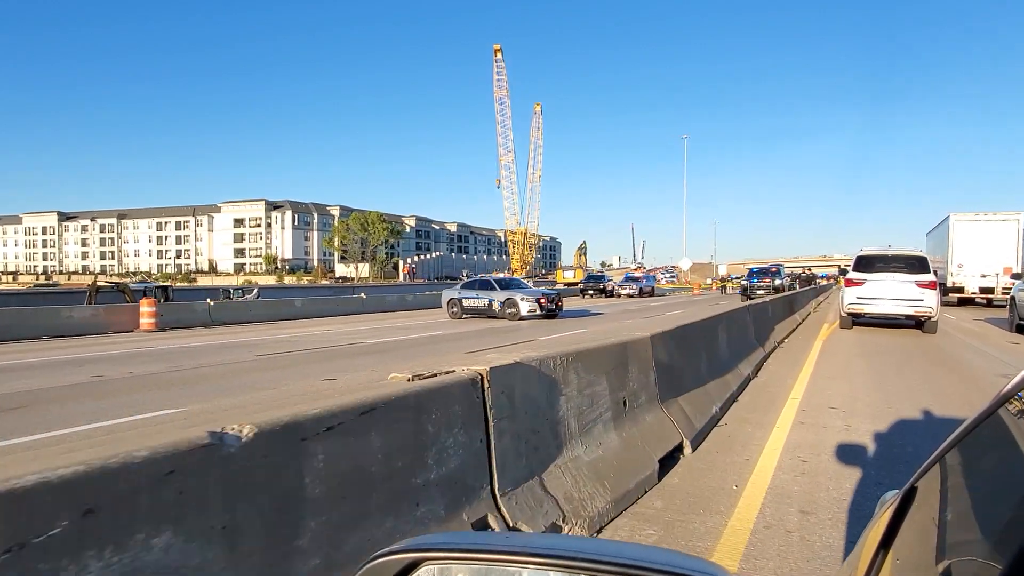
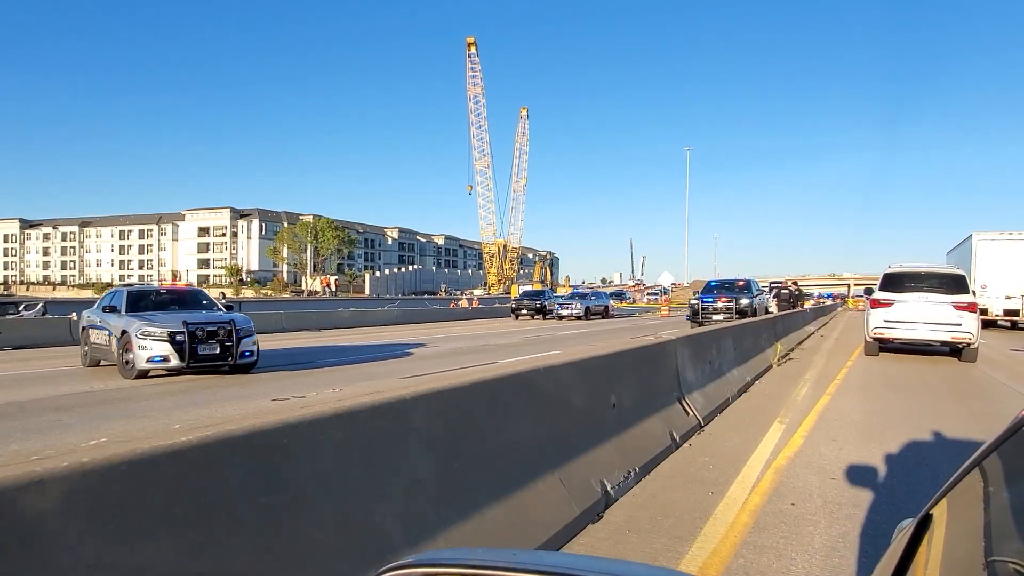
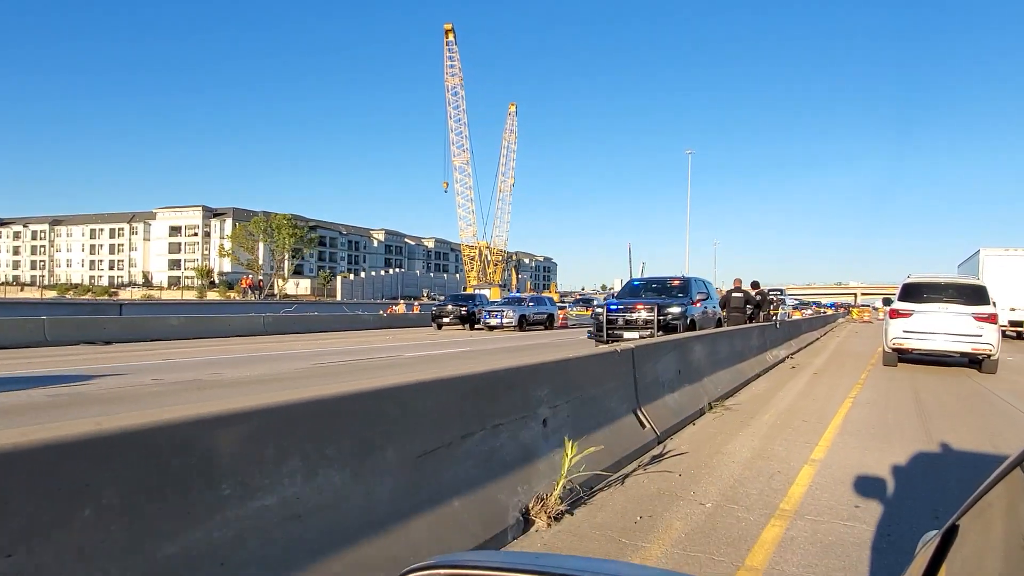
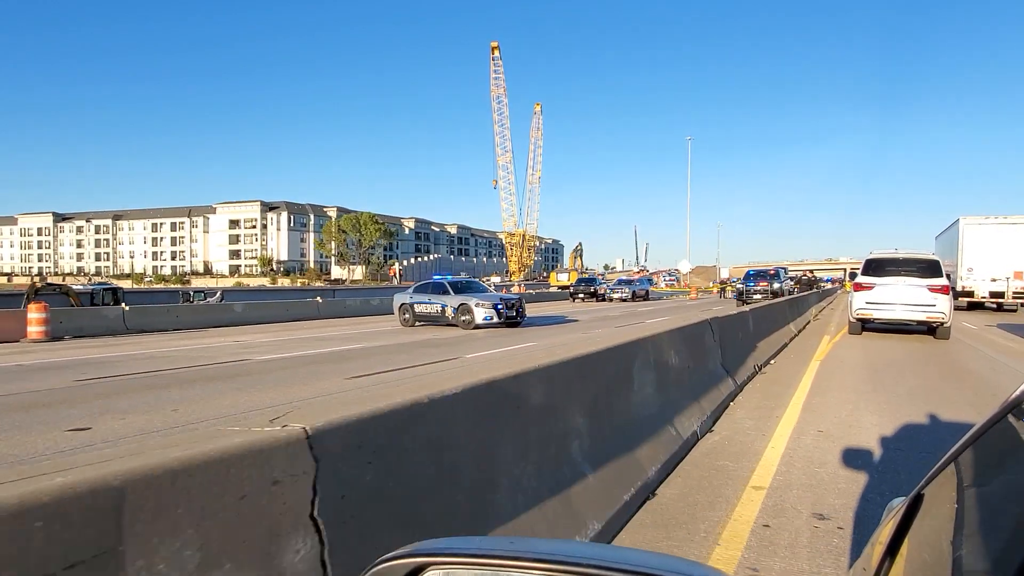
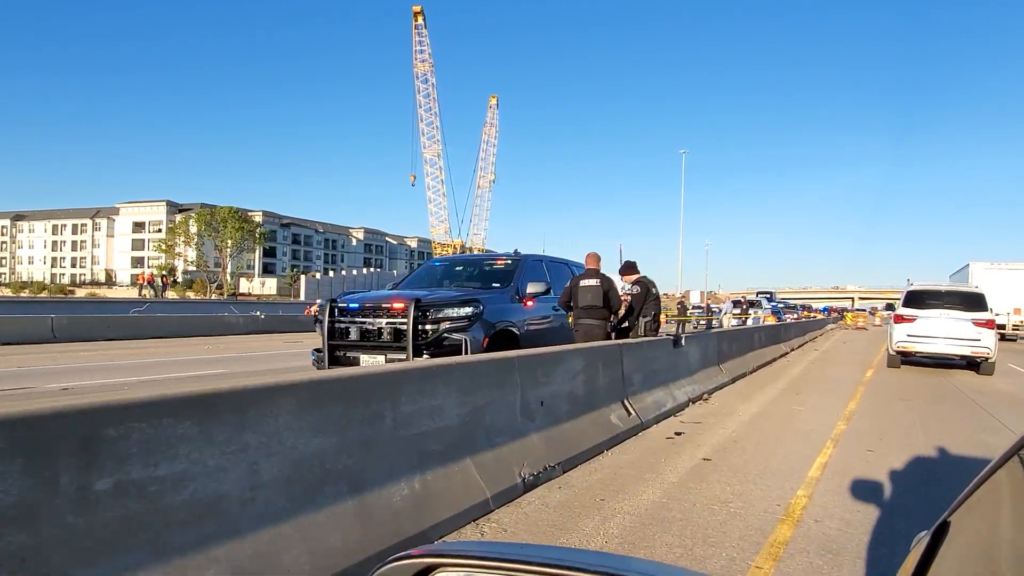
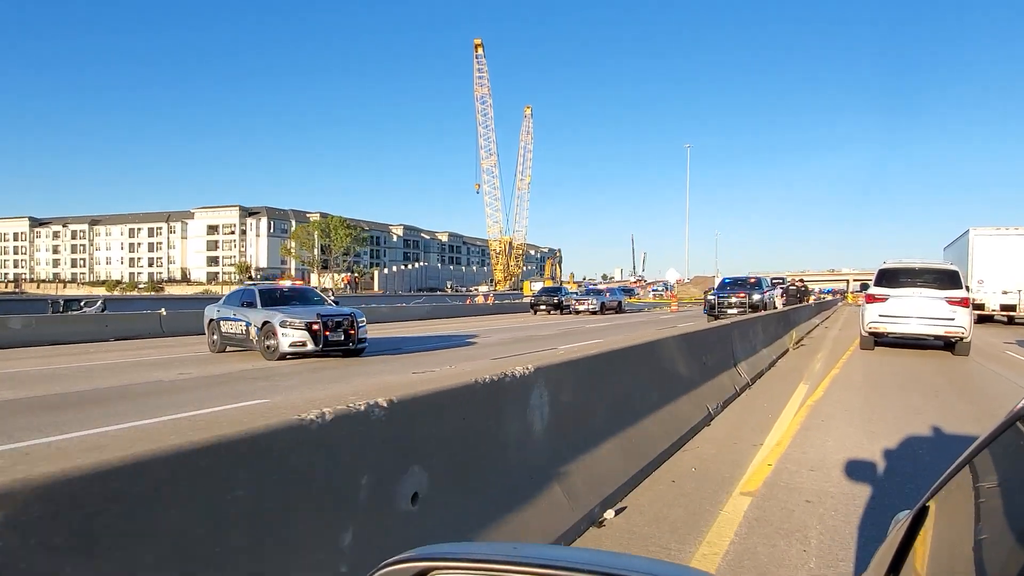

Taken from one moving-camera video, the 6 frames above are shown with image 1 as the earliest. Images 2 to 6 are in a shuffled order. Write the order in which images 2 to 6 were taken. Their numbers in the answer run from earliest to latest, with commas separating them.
4, 6, 2, 3, 5
